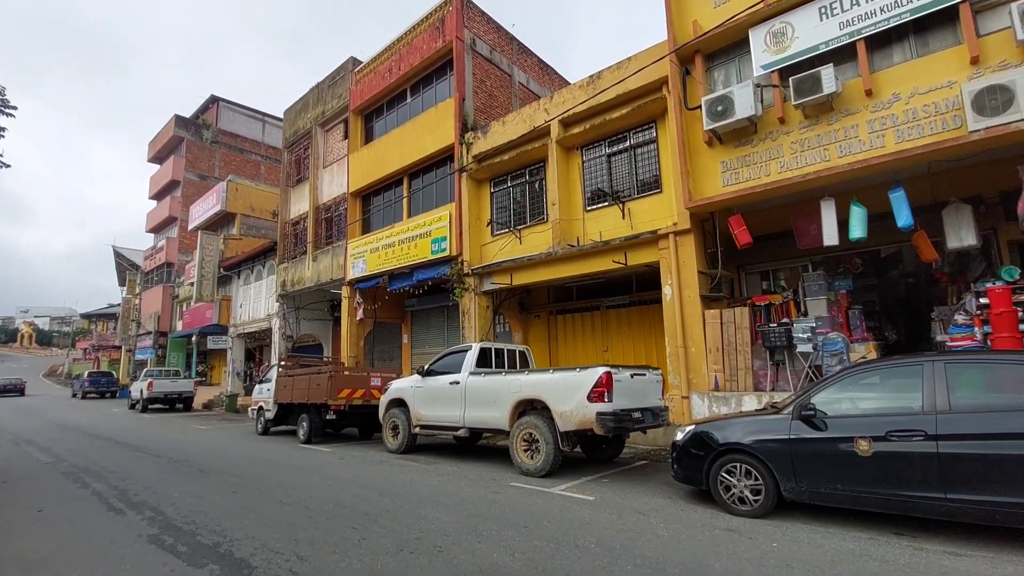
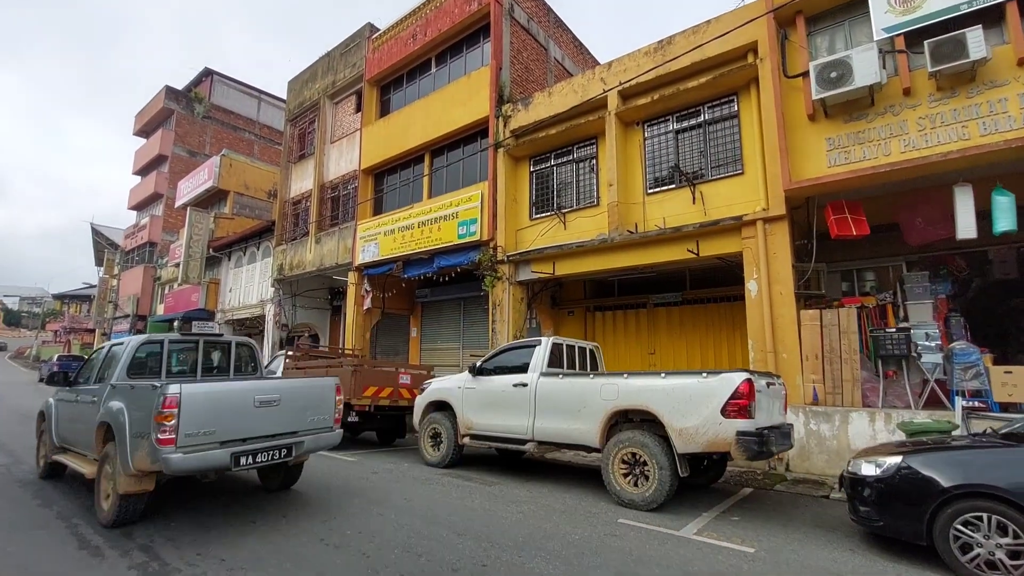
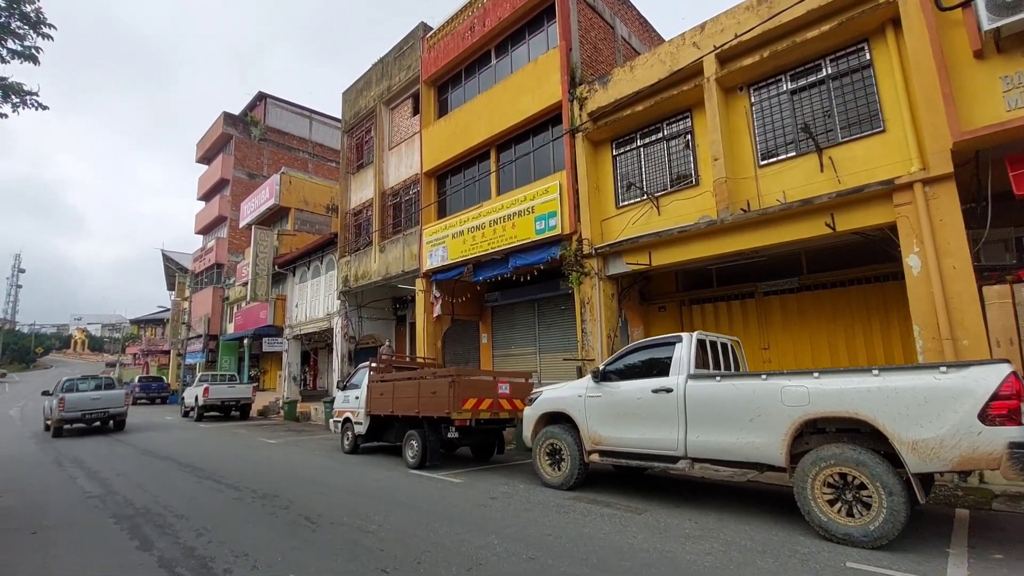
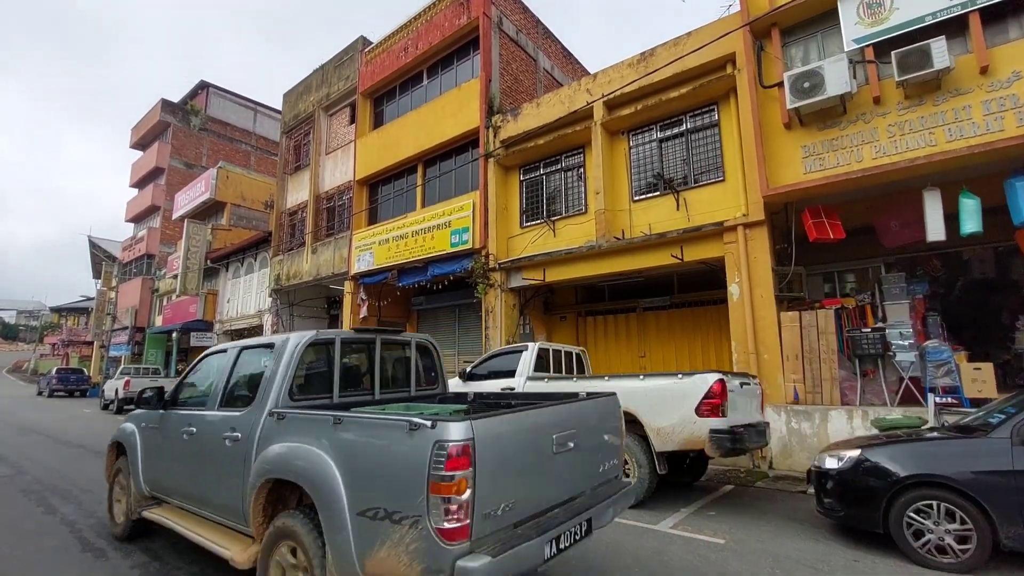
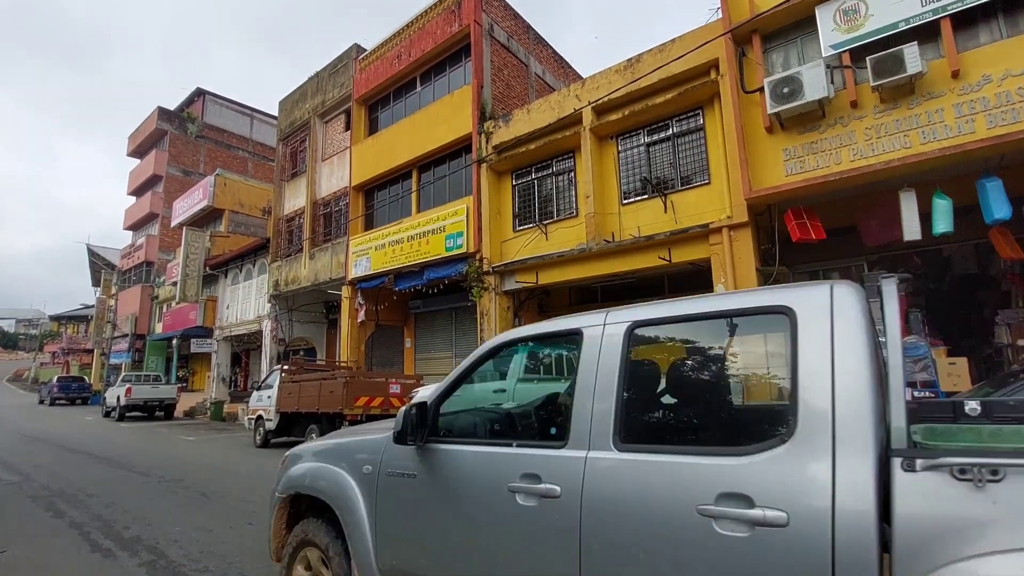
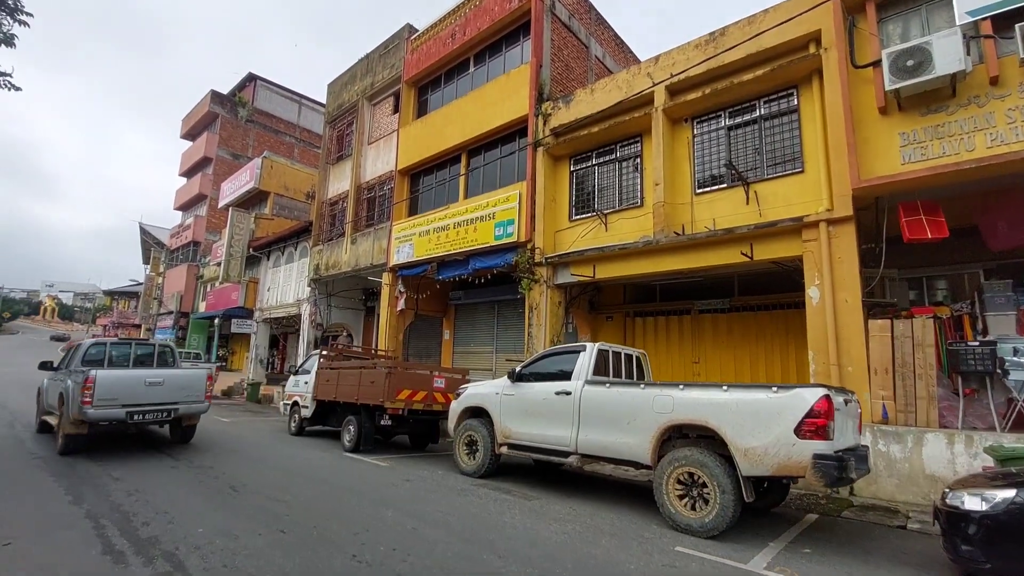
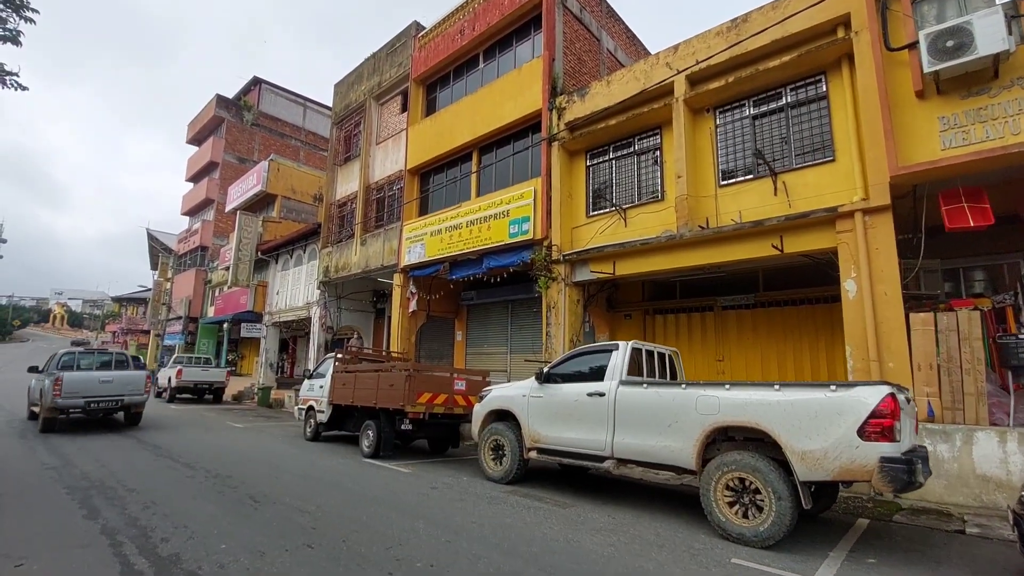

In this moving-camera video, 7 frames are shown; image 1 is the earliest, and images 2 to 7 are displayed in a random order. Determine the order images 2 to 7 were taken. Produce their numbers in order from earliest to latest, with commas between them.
5, 4, 2, 6, 7, 3
